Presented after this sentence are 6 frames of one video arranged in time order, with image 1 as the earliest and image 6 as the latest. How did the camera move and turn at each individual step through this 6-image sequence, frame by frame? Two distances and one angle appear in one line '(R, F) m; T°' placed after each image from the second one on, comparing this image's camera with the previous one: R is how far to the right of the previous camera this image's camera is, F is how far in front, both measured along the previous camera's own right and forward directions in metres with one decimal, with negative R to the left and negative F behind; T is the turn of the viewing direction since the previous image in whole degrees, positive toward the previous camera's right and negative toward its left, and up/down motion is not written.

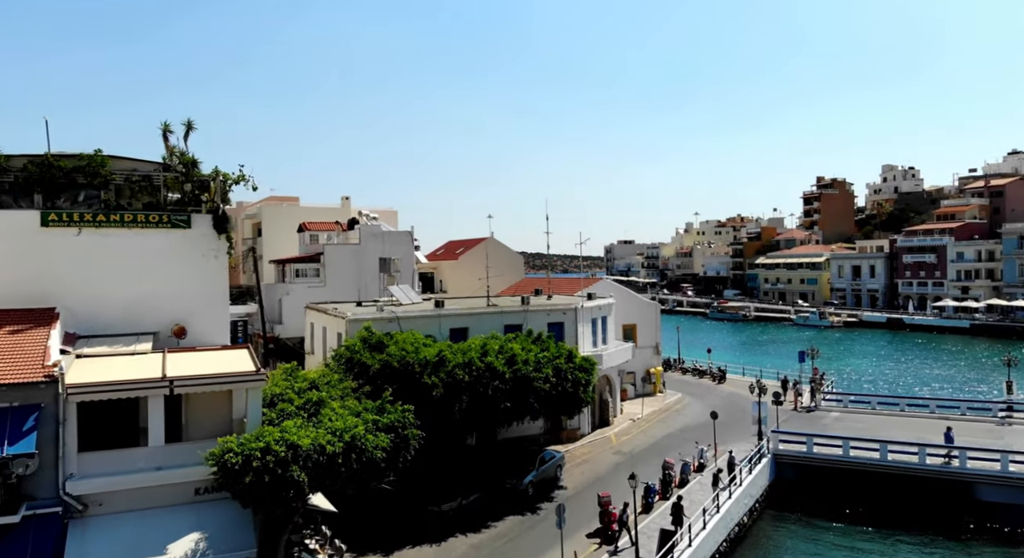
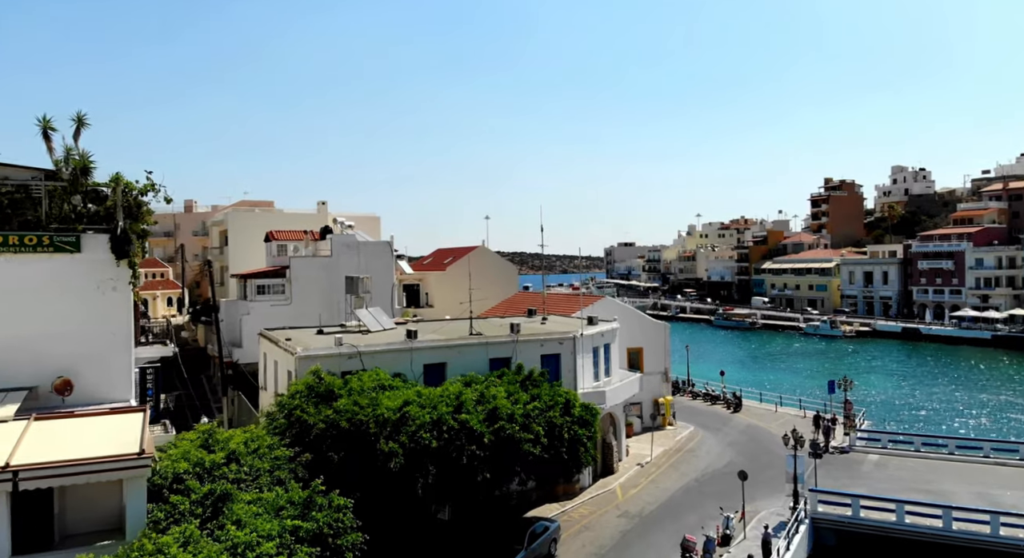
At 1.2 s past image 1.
(+0.4, +4.3) m; 0°
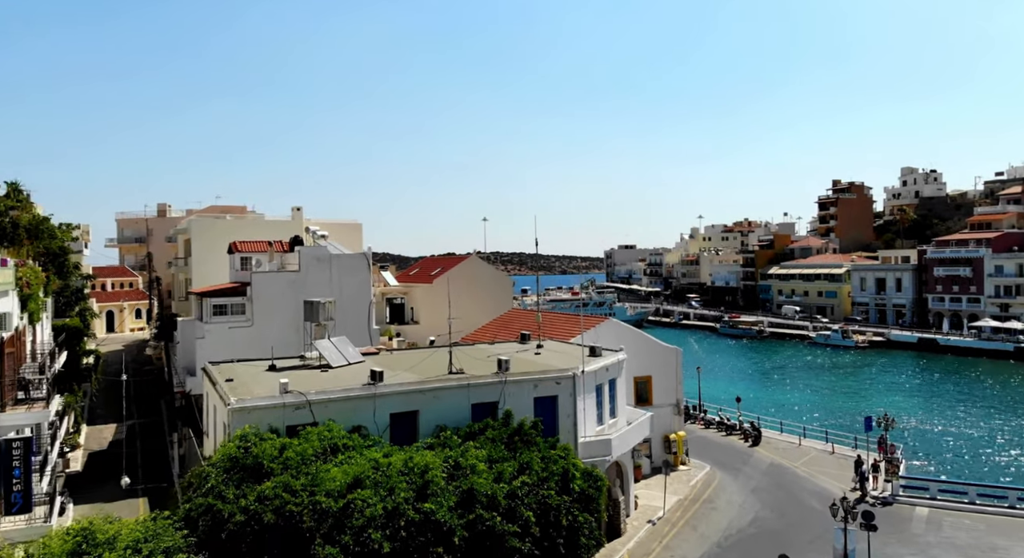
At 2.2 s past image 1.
(+0.3, +3.9) m; 0°
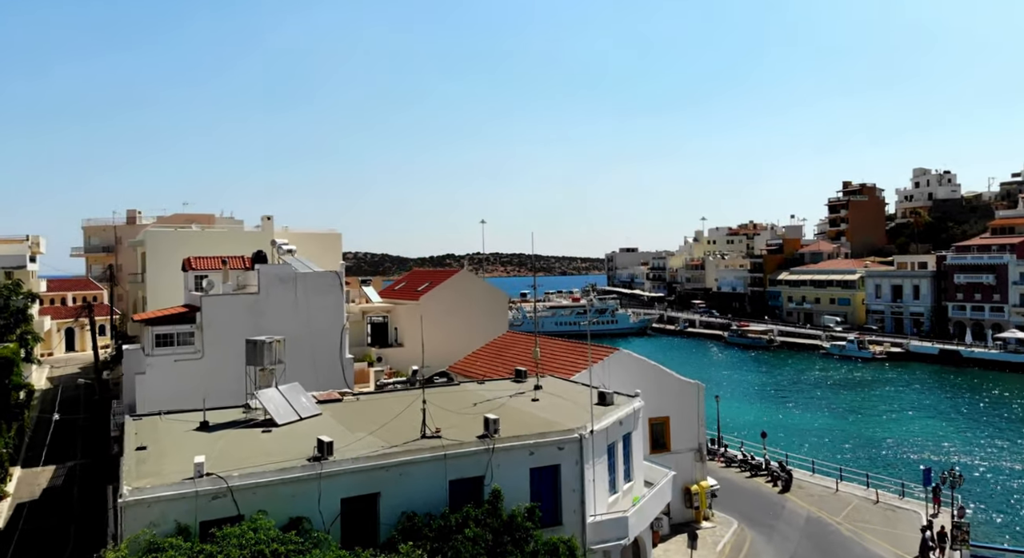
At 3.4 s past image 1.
(+0.2, +4.2) m; 0°
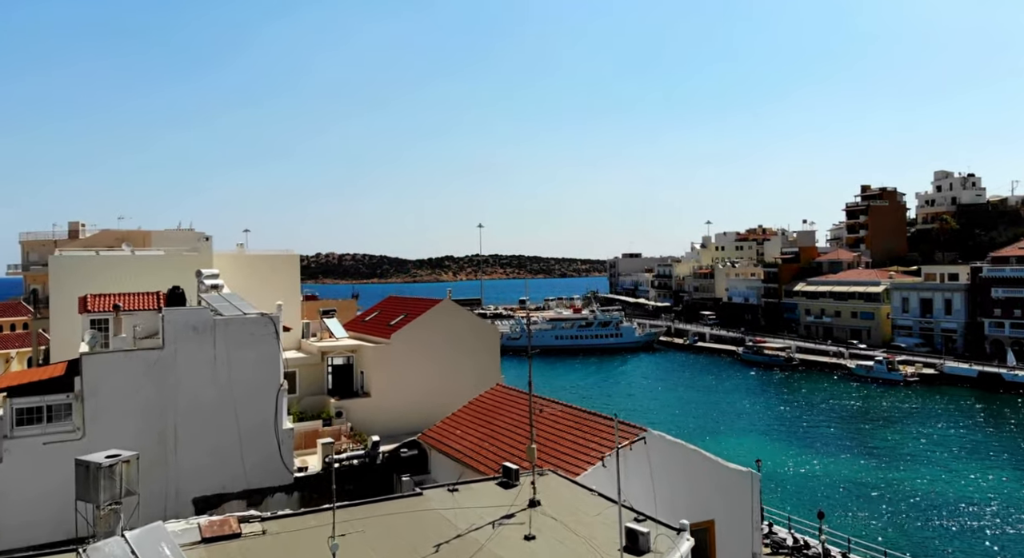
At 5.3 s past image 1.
(+0.3, +6.5) m; 0°
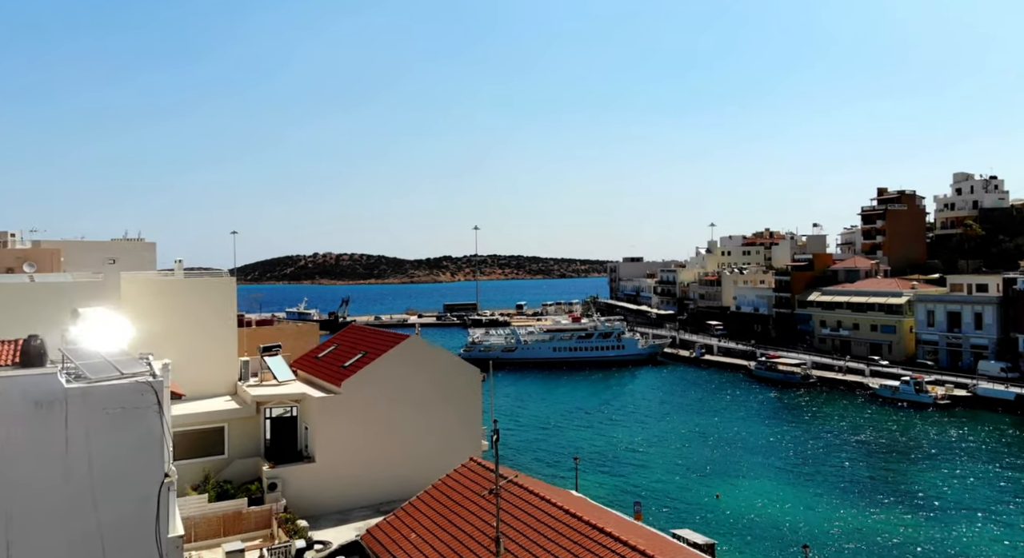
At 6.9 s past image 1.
(+0.5, +5.8) m; 0°
